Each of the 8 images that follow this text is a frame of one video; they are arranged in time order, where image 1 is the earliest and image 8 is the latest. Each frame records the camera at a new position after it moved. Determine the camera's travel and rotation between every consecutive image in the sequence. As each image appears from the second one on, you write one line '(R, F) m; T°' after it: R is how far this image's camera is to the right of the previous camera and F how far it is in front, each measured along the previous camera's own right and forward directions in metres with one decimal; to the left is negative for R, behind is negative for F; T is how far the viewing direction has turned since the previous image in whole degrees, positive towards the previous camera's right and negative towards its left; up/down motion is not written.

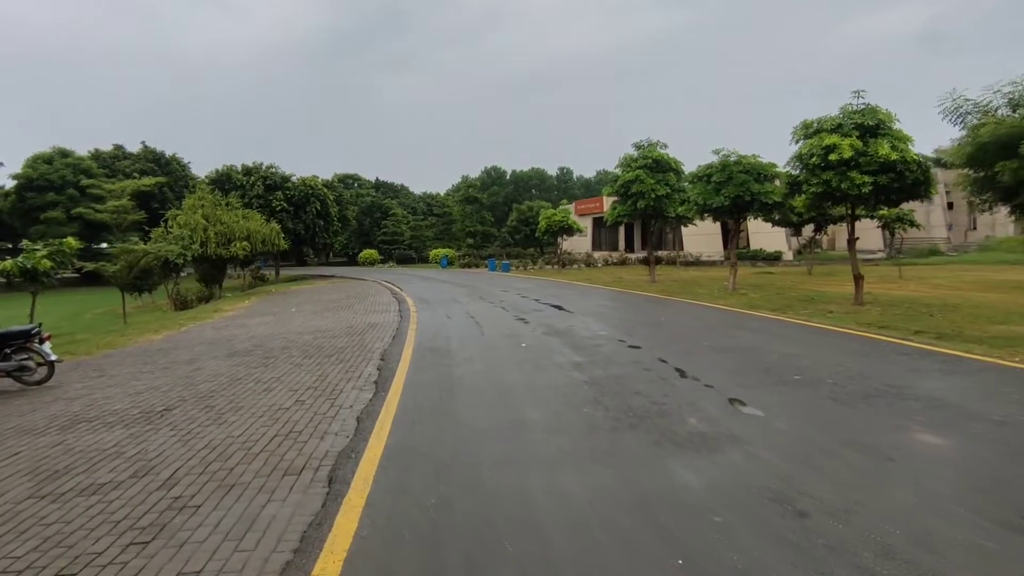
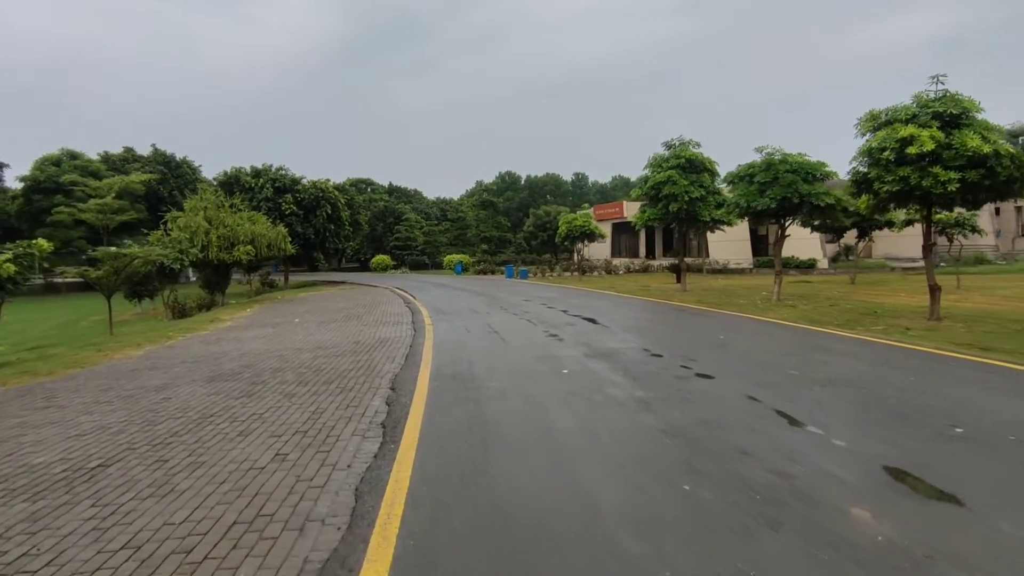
(-0.3, +1.6) m; -1°
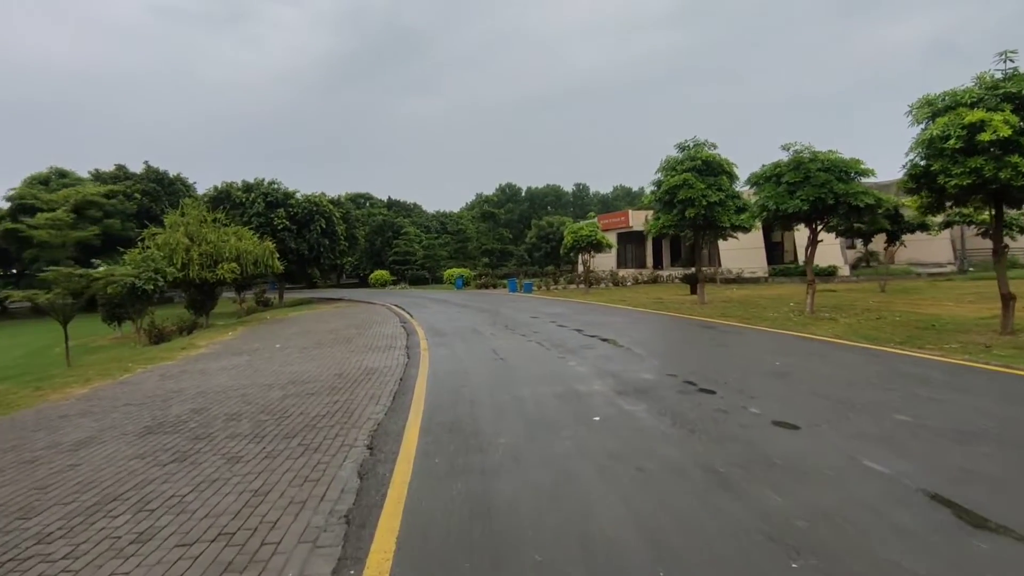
(-0.1, +1.7) m; 0°
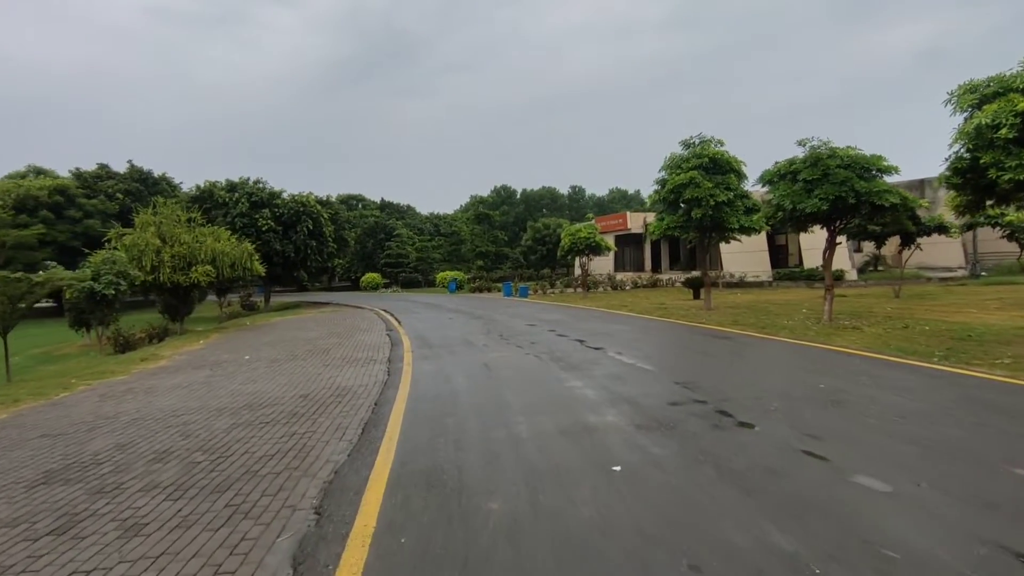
(0.0, +1.3) m; +1°
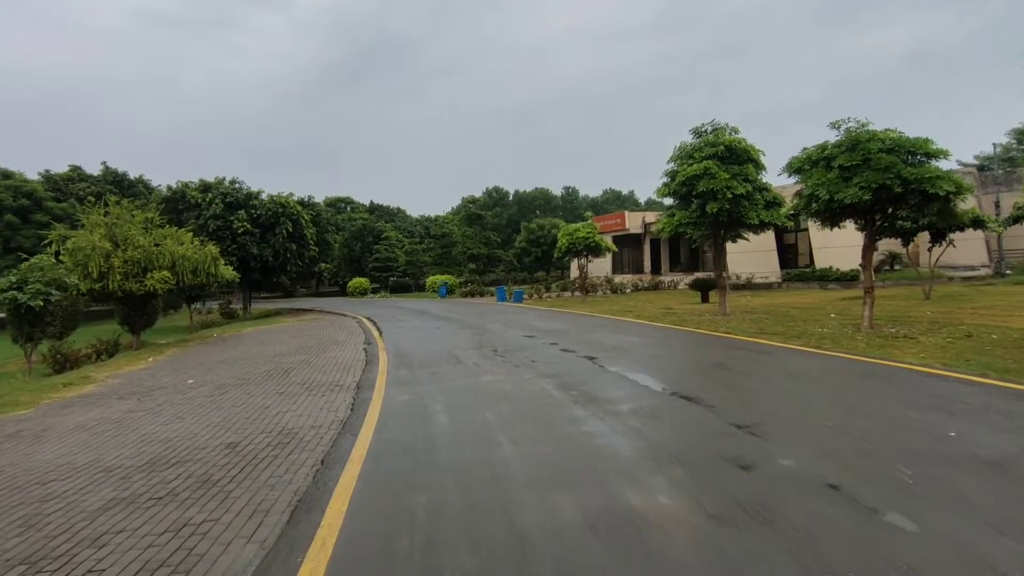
(0.0, +2.0) m; +1°
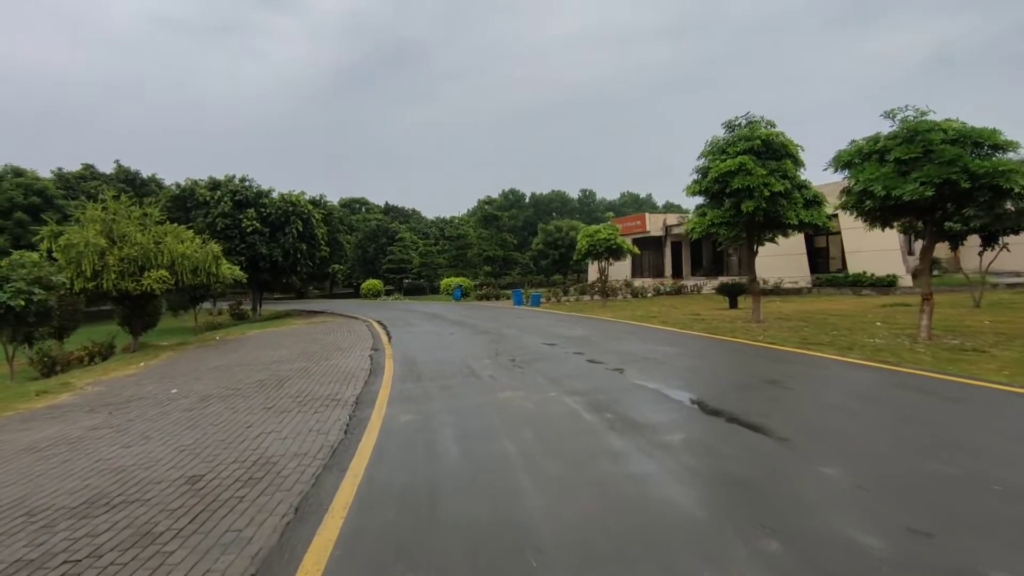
(-0.1, +1.2) m; -1°
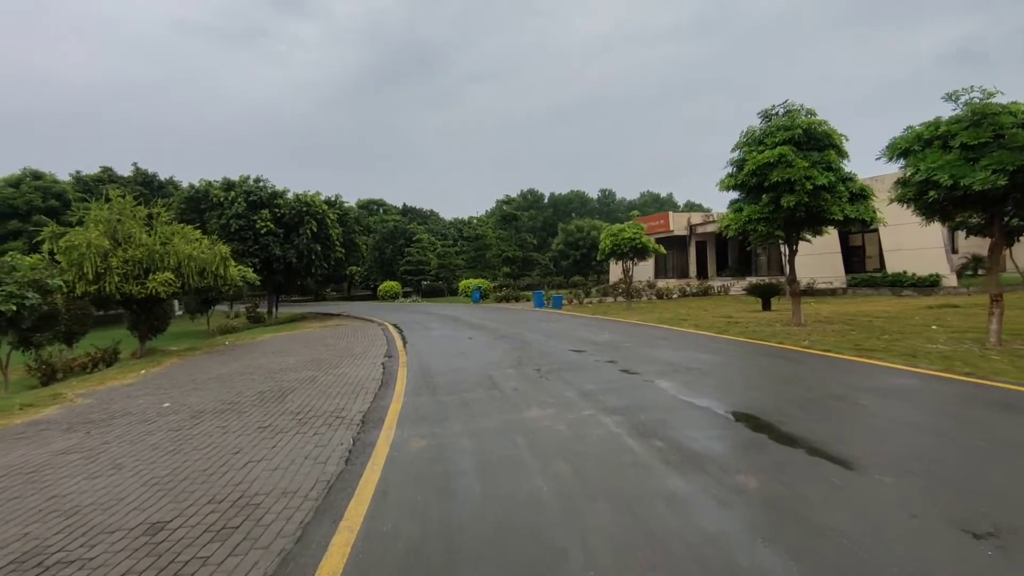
(-0.1, +1.0) m; -2°
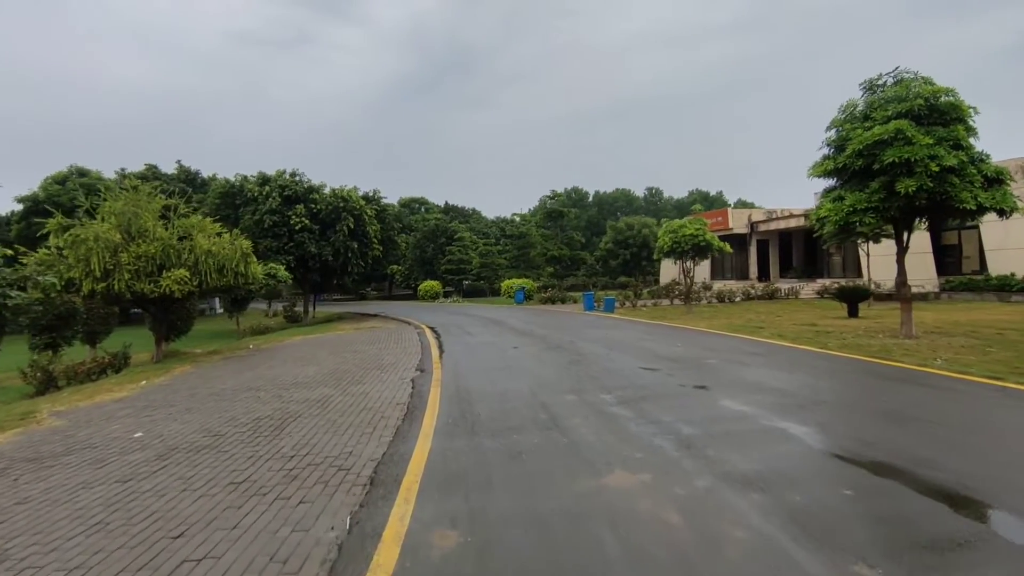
(-0.3, +2.1) m; -4°
